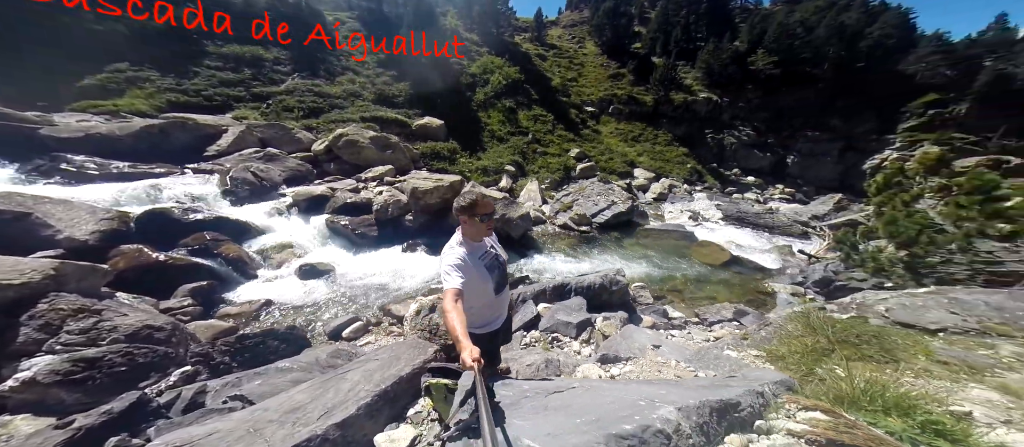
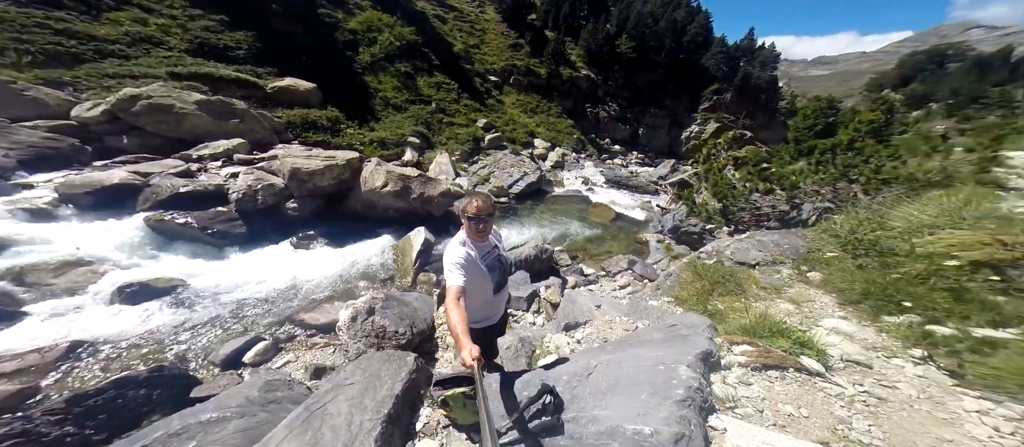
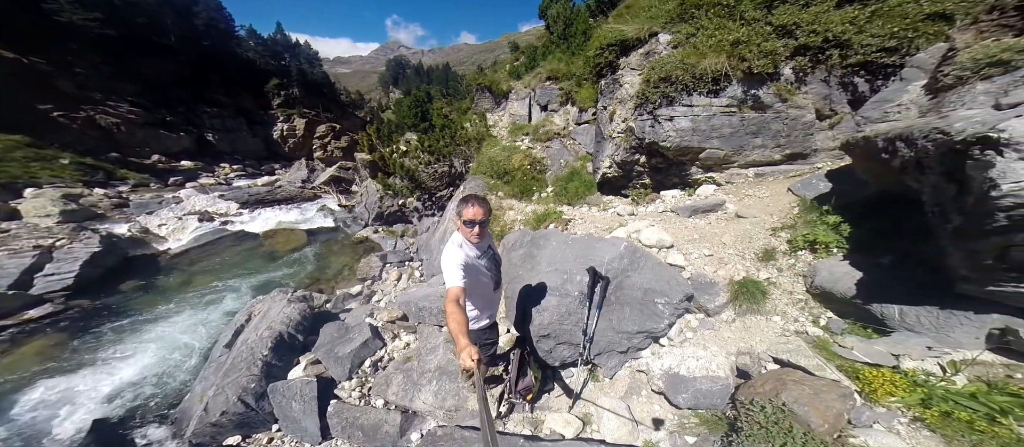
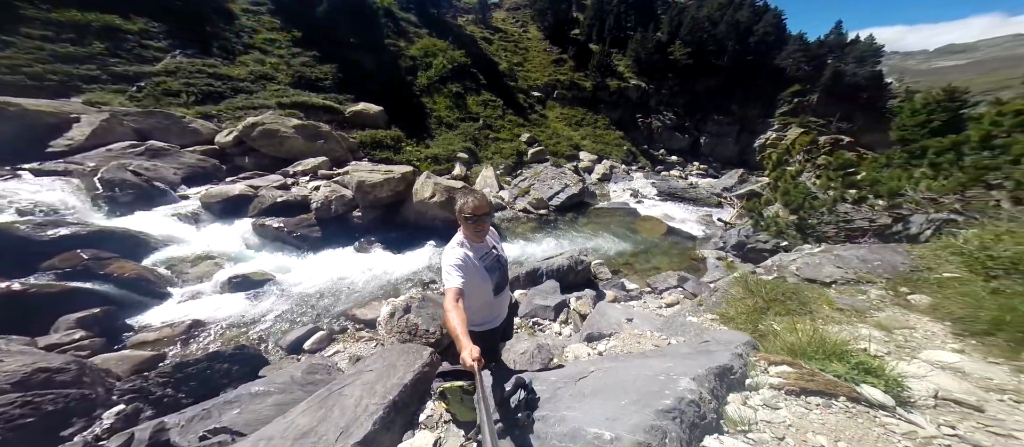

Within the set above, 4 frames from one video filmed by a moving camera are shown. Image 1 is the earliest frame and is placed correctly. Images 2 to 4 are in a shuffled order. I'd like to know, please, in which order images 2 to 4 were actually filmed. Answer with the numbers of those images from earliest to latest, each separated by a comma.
4, 2, 3
